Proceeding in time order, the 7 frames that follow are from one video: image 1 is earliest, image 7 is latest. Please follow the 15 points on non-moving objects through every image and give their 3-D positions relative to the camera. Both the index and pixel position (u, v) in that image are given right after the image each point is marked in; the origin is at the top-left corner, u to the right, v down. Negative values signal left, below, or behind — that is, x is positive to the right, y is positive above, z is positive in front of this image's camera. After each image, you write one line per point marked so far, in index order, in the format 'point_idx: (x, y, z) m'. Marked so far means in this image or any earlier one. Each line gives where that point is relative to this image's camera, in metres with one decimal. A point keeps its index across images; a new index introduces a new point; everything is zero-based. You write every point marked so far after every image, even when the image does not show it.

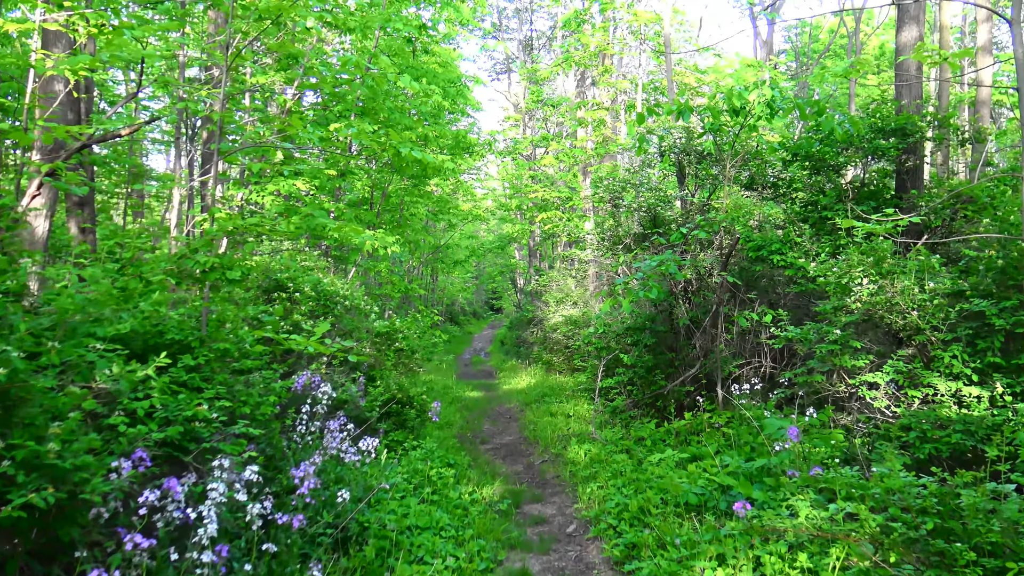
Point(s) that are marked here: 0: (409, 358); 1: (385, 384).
0: (-1.0, -0.7, +8.1) m
1: (-1.0, -0.7, +6.6) m
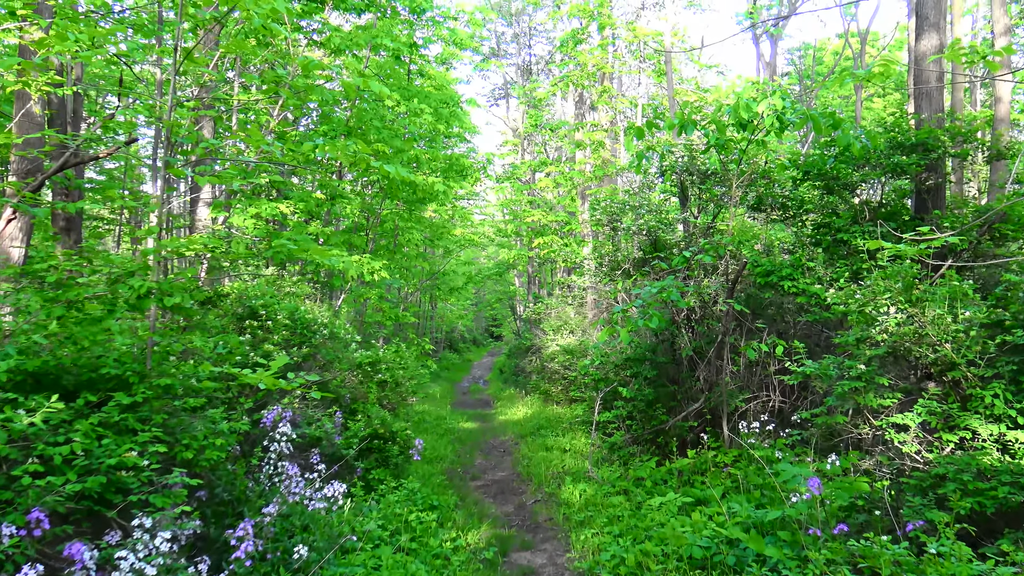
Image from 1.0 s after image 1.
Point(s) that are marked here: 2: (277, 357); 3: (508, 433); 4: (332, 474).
0: (-1.1, -0.9, +7.7) m
1: (-1.1, -0.9, +6.1) m
2: (-1.5, -0.4, +5.3) m
3: (-0.1, -1.9, +11.1) m
4: (-1.1, -1.2, +5.2) m
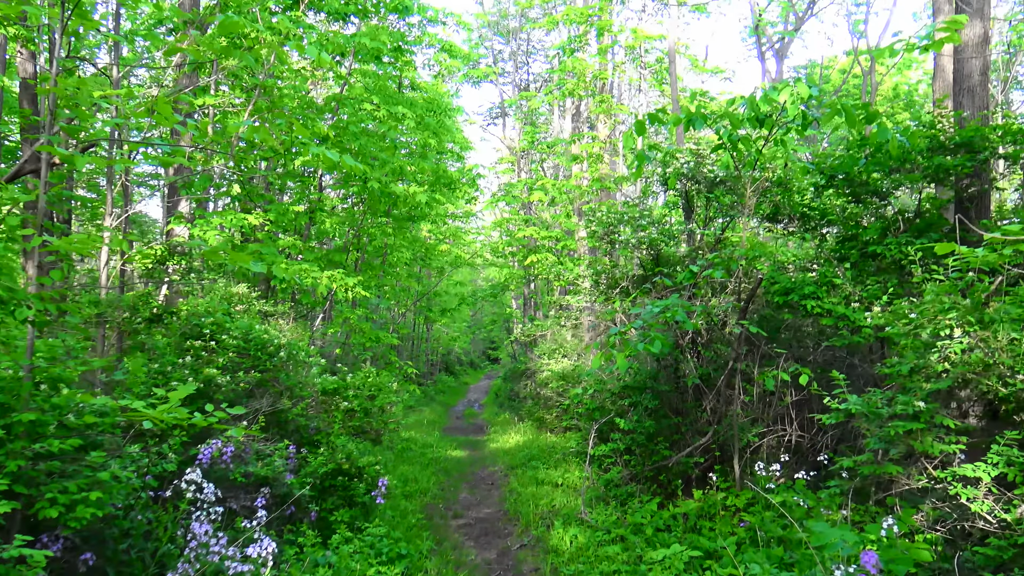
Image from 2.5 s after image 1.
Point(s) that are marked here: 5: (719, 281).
0: (-1.2, -1.1, +7.0) m
1: (-1.2, -1.0, +5.4) m
2: (-1.6, -0.5, +4.6) m
3: (-0.2, -2.2, +10.3) m
4: (-1.3, -1.2, +4.5) m
5: (+1.4, +0.1, +5.8) m
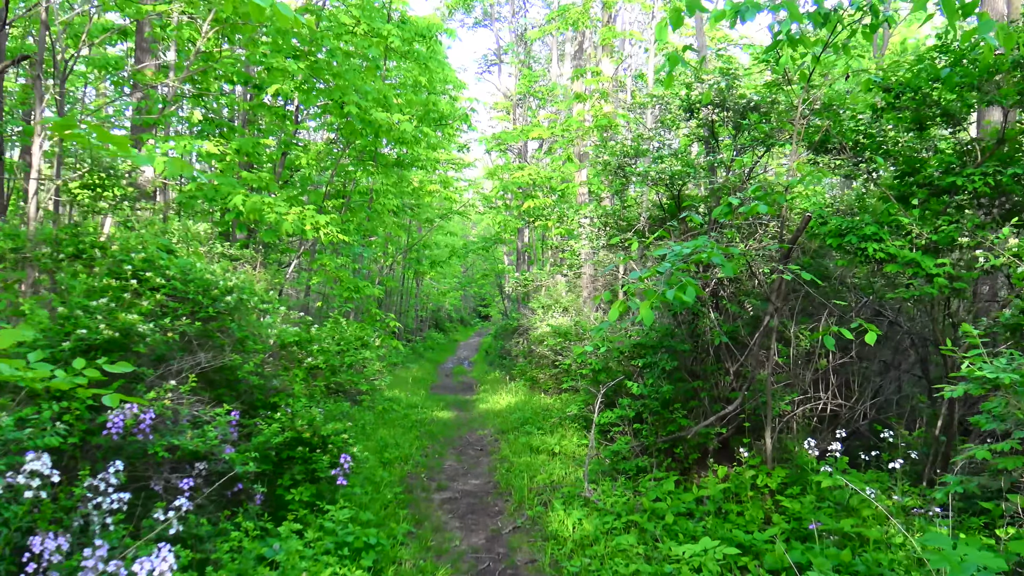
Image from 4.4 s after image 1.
0: (-1.2, -0.7, +6.1) m
1: (-1.2, -0.7, +4.5) m
2: (-1.6, -0.2, +3.7) m
3: (-0.3, -1.6, +9.5) m
4: (-1.3, -0.9, +3.7) m
5: (+1.4, +0.4, +4.9) m
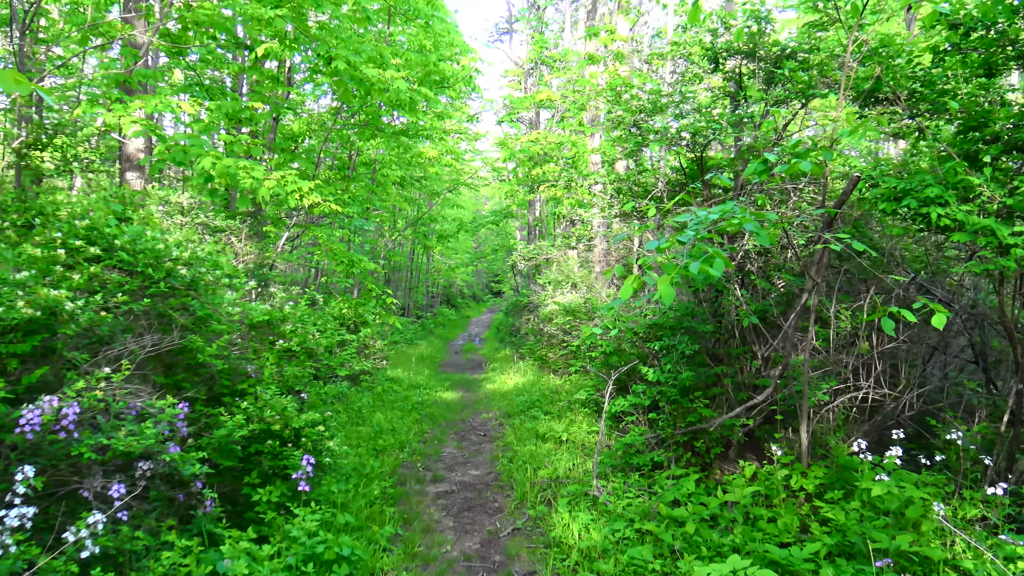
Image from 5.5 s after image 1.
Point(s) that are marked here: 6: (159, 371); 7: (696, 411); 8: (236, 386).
0: (-1.2, -0.5, +5.5) m
1: (-1.2, -0.6, +4.0) m
2: (-1.6, -0.1, +3.1) m
3: (-0.2, -1.3, +9.0) m
4: (-1.3, -0.8, +3.1) m
5: (+1.4, +0.5, +4.3) m
6: (-1.6, -0.4, +3.7) m
7: (+1.1, -0.7, +4.9) m
8: (-1.3, -0.5, +4.1) m
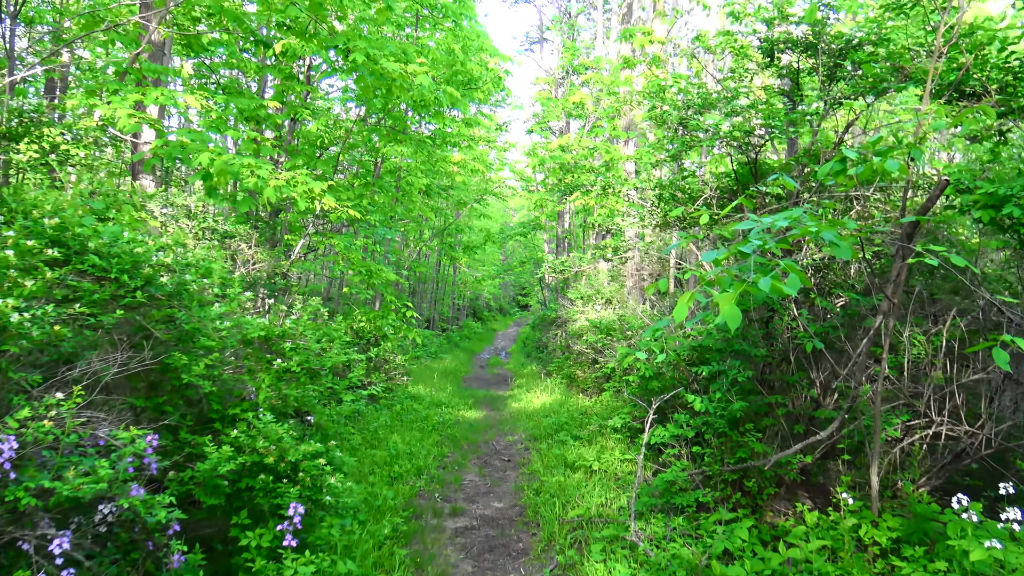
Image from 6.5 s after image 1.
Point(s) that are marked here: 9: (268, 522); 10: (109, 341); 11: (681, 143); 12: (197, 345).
0: (-1.1, -0.6, +5.1) m
1: (-1.1, -0.6, +3.5) m
2: (-1.5, -0.1, +2.6) m
3: (+0.1, -1.4, +8.5) m
4: (-1.2, -0.9, +2.6) m
5: (+1.5, +0.4, +3.7) m
6: (-1.4, -0.4, +3.2) m
7: (+1.2, -0.8, +4.3) m
8: (-1.2, -0.5, +3.6) m
9: (-1.0, -1.0, +3.5) m
10: (-1.5, -0.2, +3.1) m
11: (+1.0, +0.9, +5.2) m
12: (-1.3, -0.2, +3.5) m
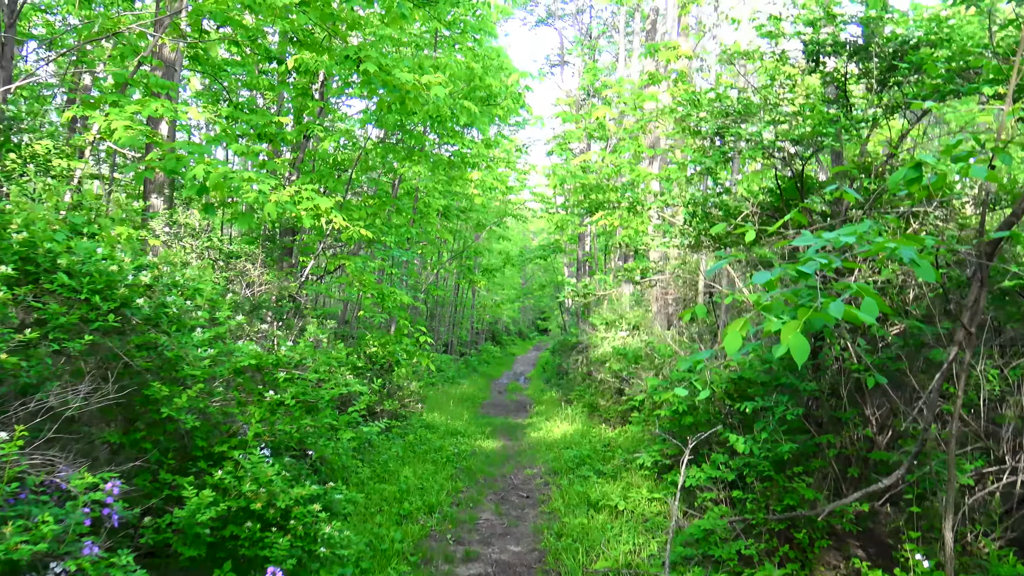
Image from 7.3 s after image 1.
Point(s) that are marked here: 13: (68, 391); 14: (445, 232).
0: (-0.9, -0.7, +4.7) m
1: (-1.0, -0.7, +3.1) m
2: (-1.5, -0.2, +2.3) m
3: (+0.2, -1.7, +8.0) m
4: (-1.2, -0.9, +2.2) m
5: (+1.6, +0.3, +3.3) m
6: (-1.4, -0.5, +2.8) m
7: (+1.3, -0.9, +3.9) m
8: (-1.2, -0.6, +3.2) m
9: (-0.9, -1.0, +3.1) m
10: (-1.4, -0.3, +2.7) m
11: (+1.2, +0.8, +4.8) m
12: (-1.2, -0.3, +3.1) m
13: (-1.4, -0.3, +2.6) m
14: (-0.9, +0.8, +11.2) m
